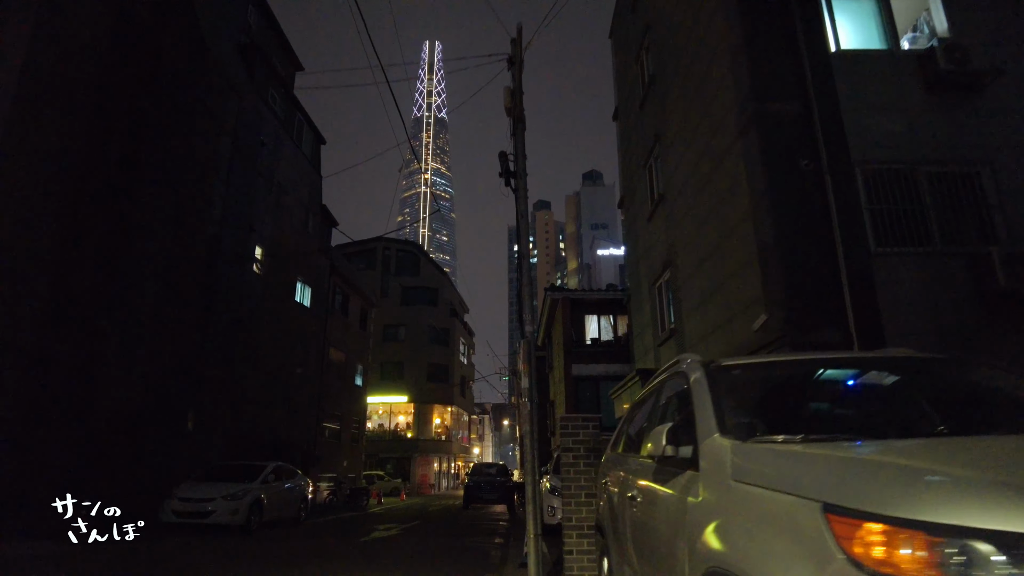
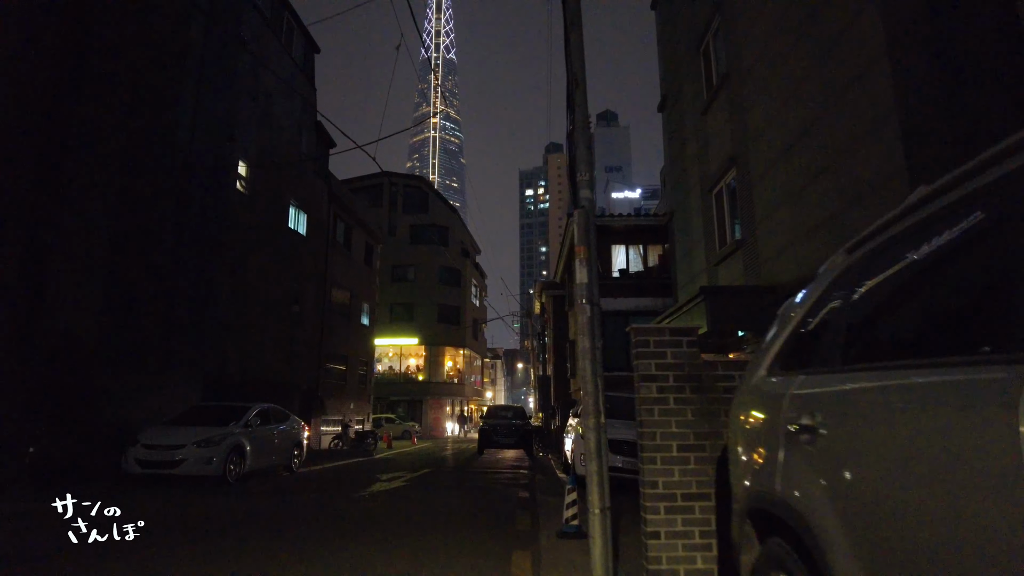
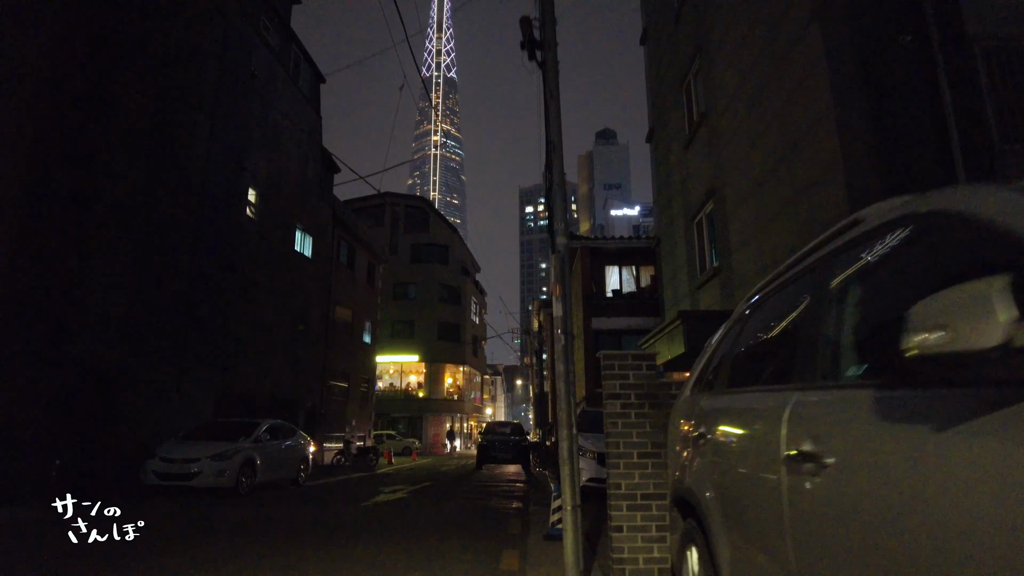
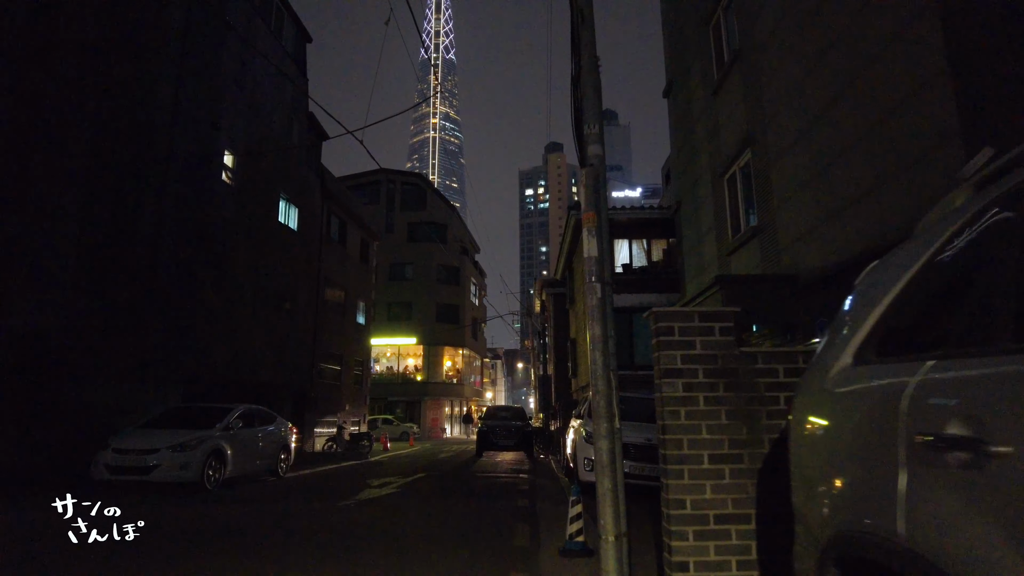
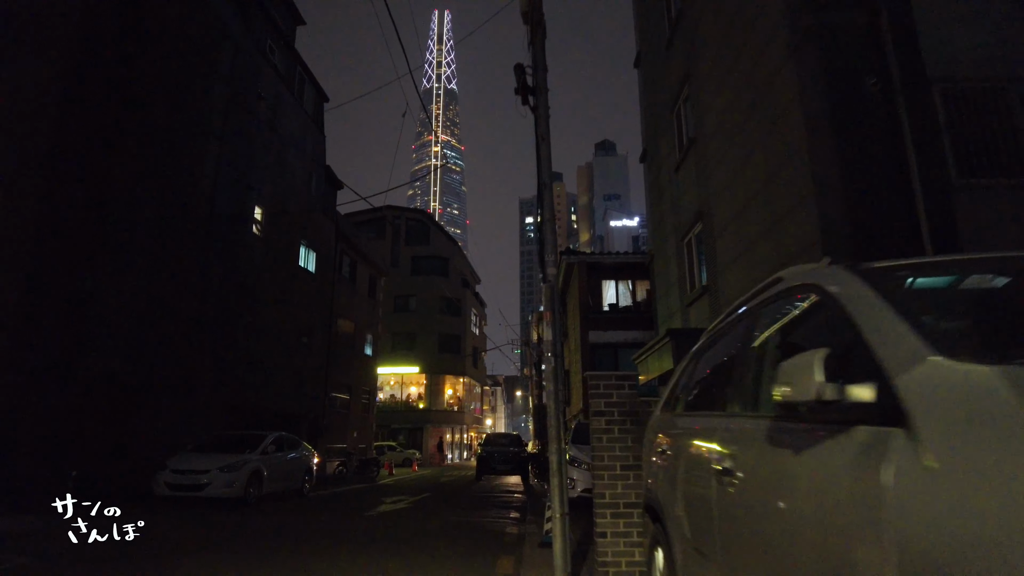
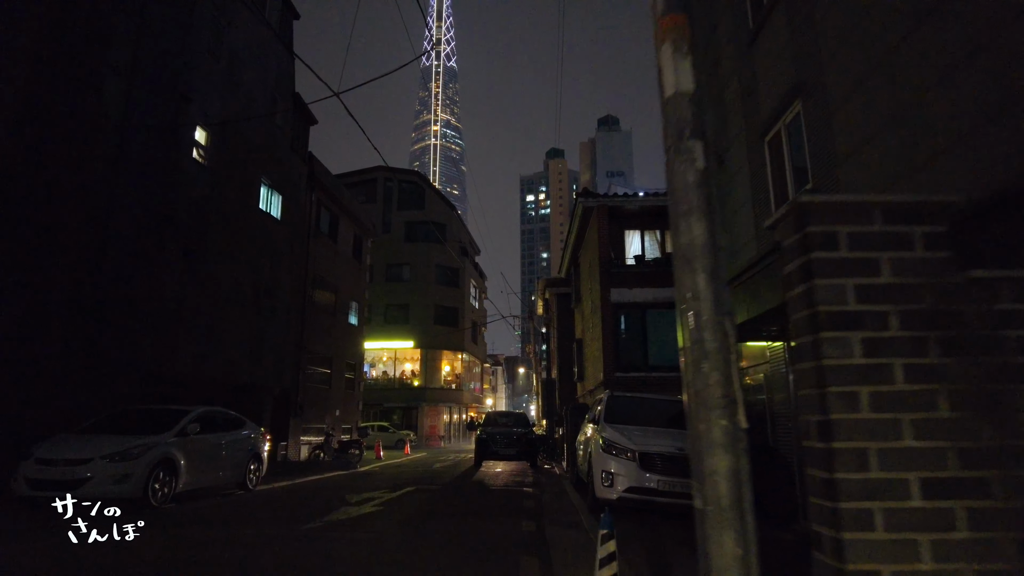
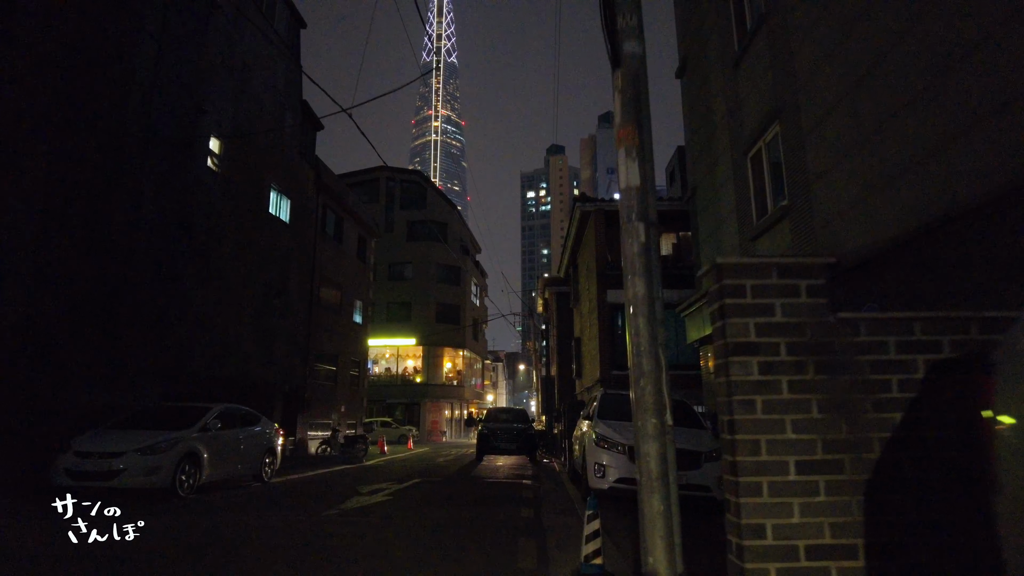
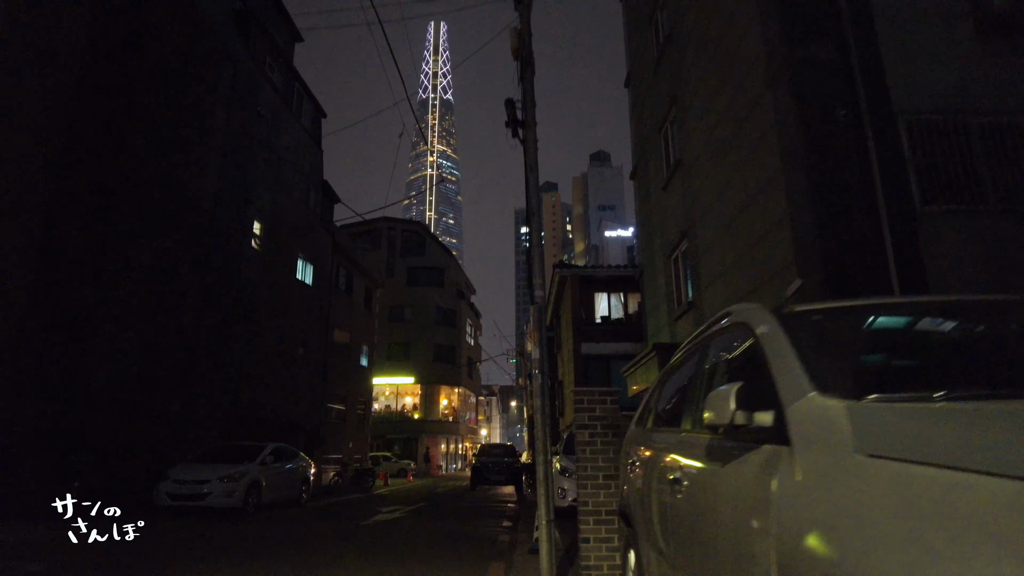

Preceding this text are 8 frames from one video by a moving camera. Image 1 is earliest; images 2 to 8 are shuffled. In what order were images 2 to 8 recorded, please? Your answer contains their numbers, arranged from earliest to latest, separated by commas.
8, 5, 3, 2, 4, 7, 6
